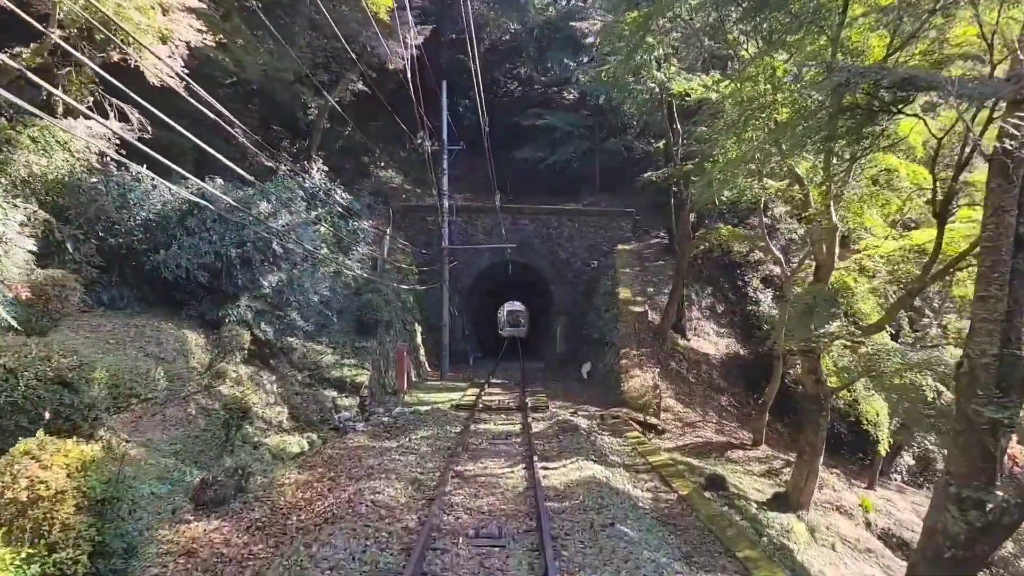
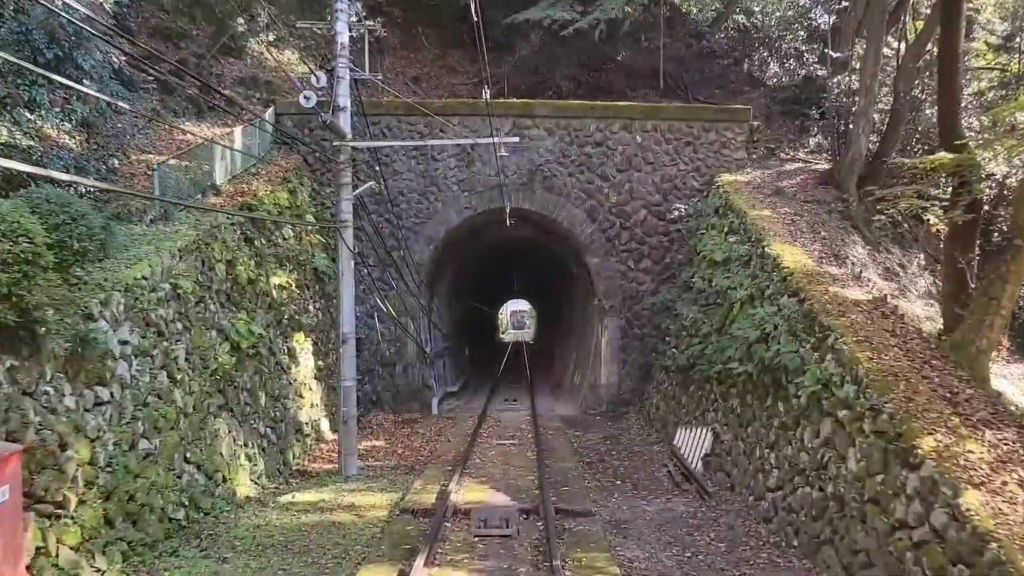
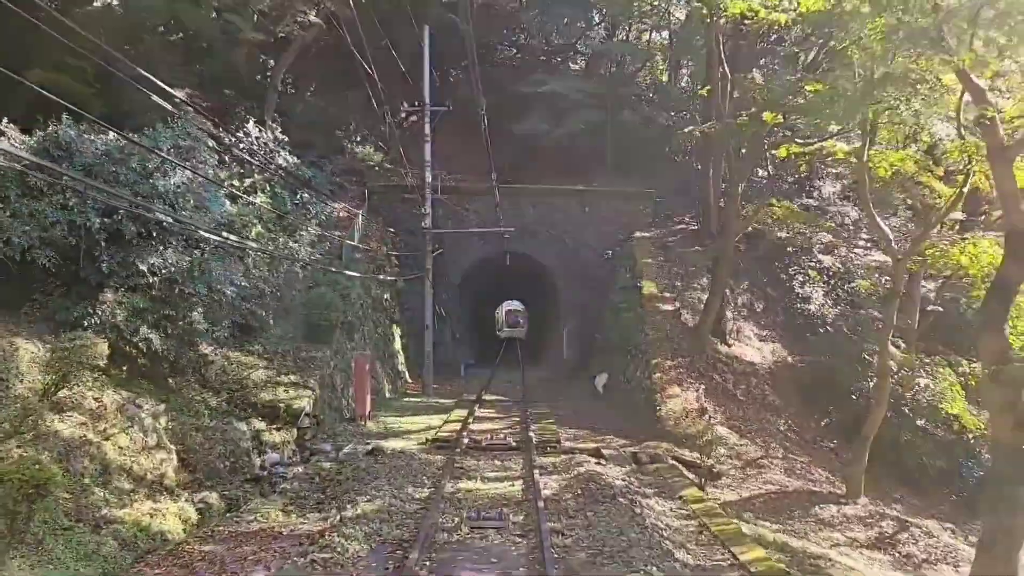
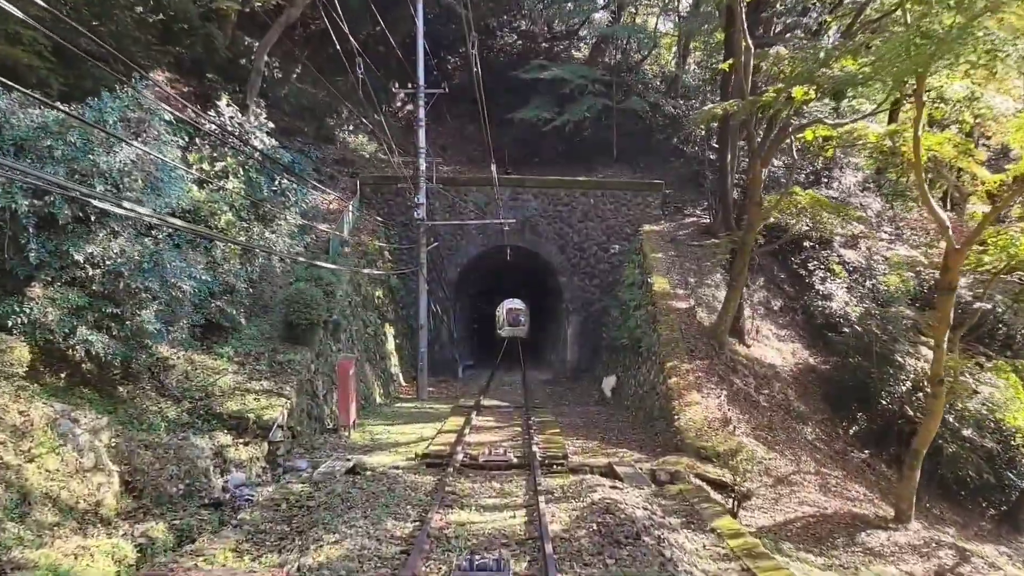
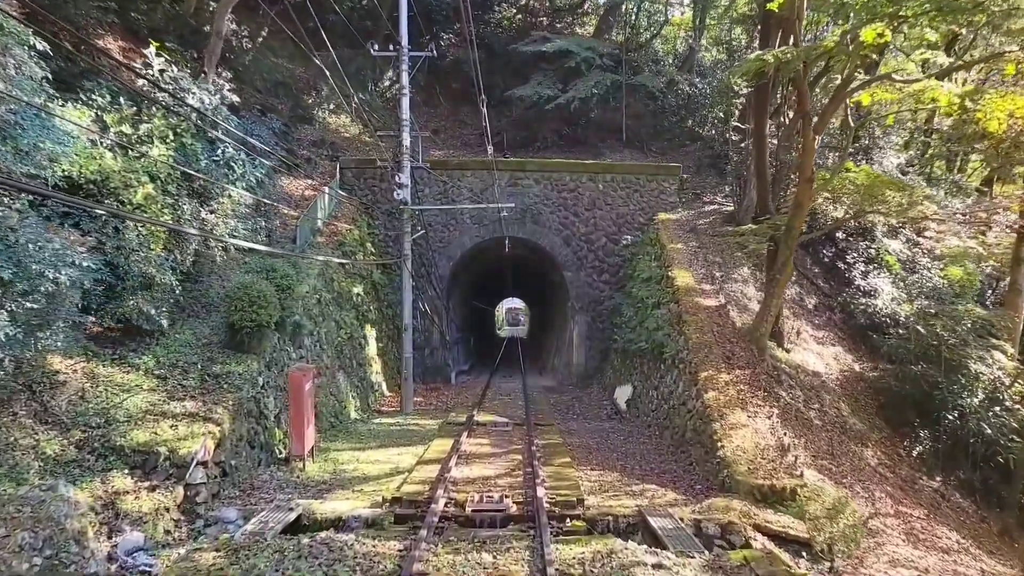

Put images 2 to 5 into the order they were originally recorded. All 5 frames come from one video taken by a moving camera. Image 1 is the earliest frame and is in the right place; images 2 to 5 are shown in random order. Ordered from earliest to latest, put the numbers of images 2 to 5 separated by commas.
3, 4, 5, 2
